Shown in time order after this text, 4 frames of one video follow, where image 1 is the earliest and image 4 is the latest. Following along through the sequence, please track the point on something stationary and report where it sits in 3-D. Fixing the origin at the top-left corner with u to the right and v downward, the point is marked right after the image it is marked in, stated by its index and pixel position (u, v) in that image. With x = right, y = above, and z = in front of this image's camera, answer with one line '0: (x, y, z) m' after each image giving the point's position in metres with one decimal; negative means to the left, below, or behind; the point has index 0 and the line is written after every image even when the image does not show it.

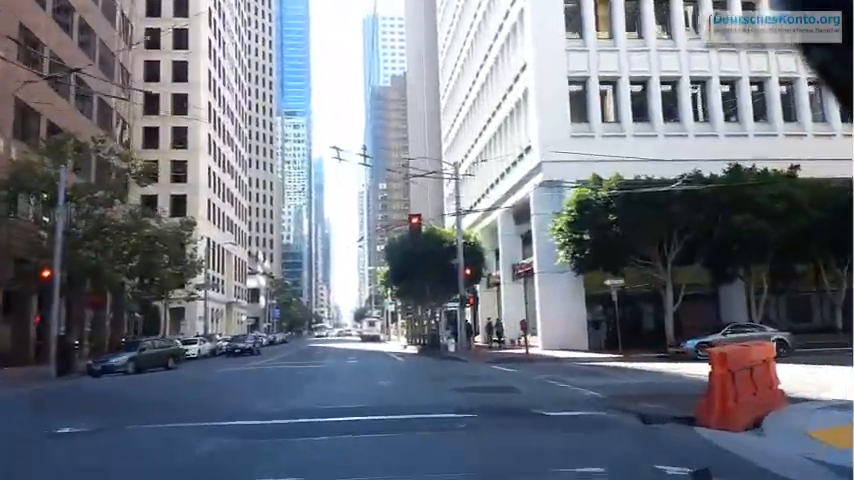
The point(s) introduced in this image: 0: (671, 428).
0: (+3.5, -2.7, +10.9) m
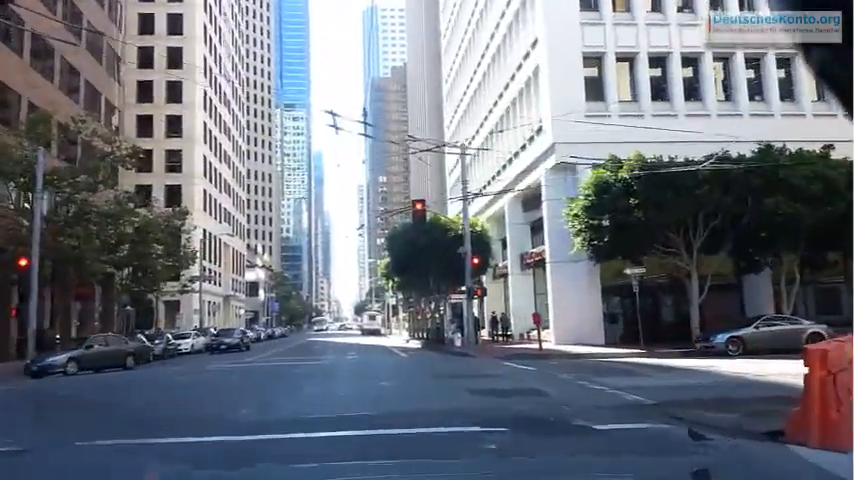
0: (+3.8, -2.3, +8.6) m
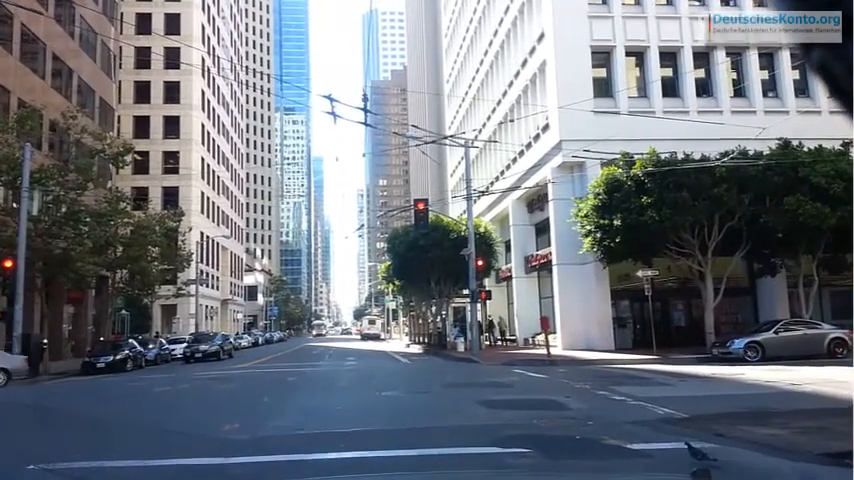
0: (+3.9, -2.2, +7.4) m
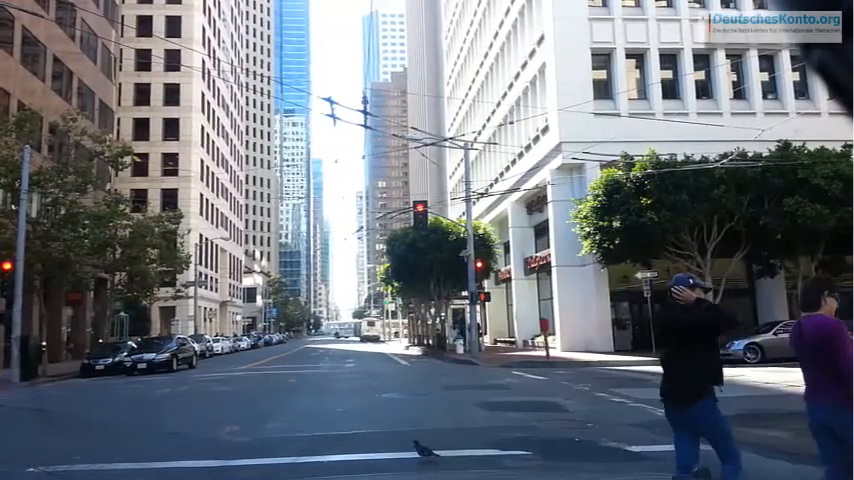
0: (+3.9, -2.2, +7.4) m
